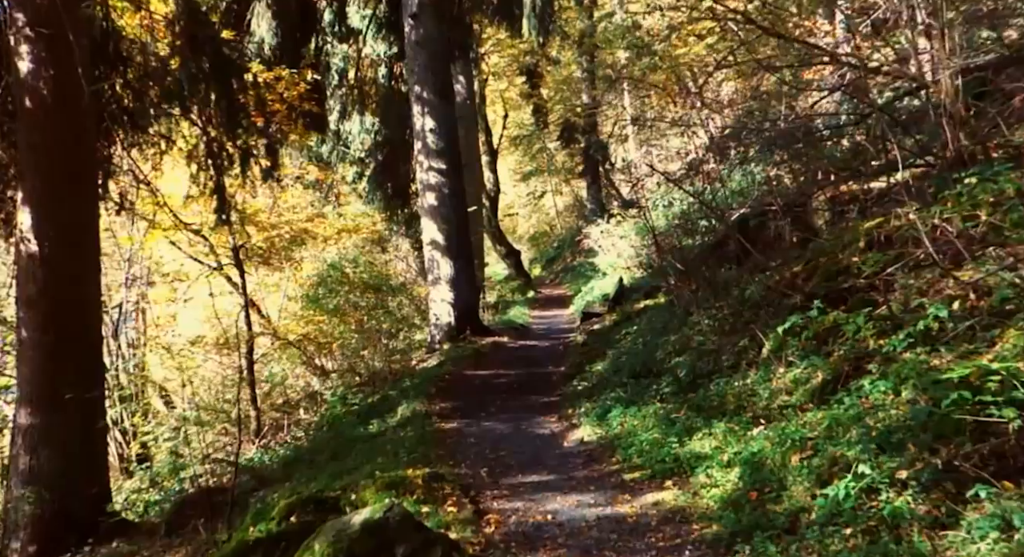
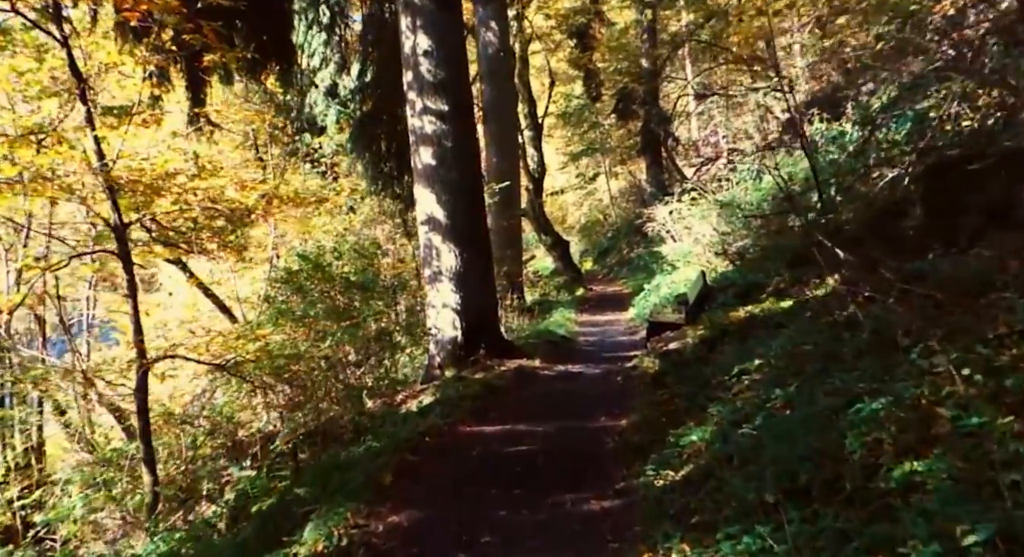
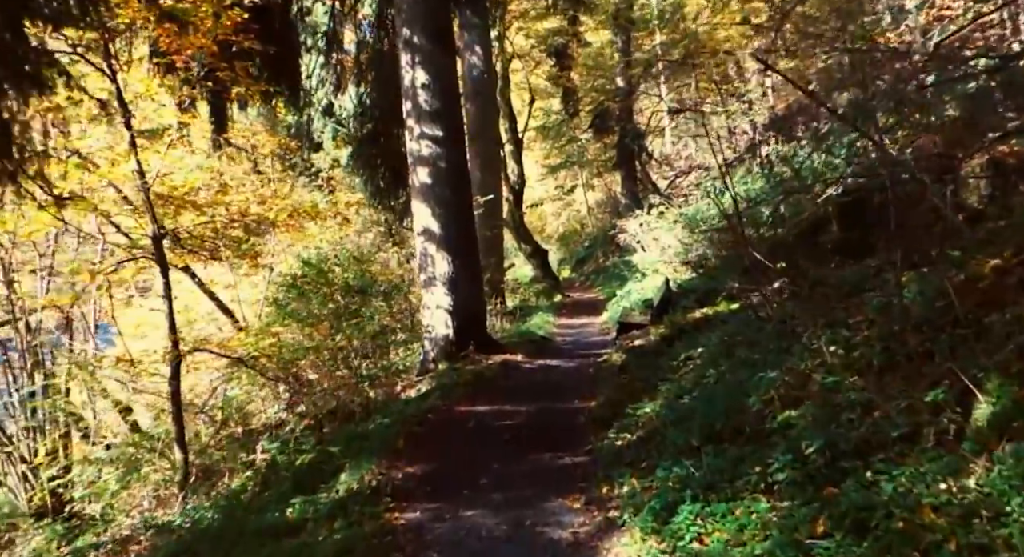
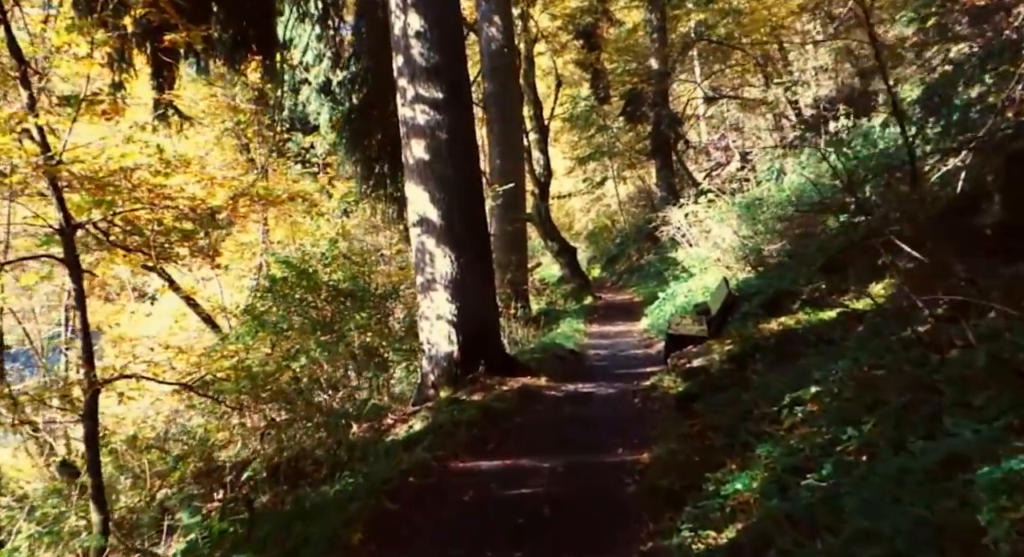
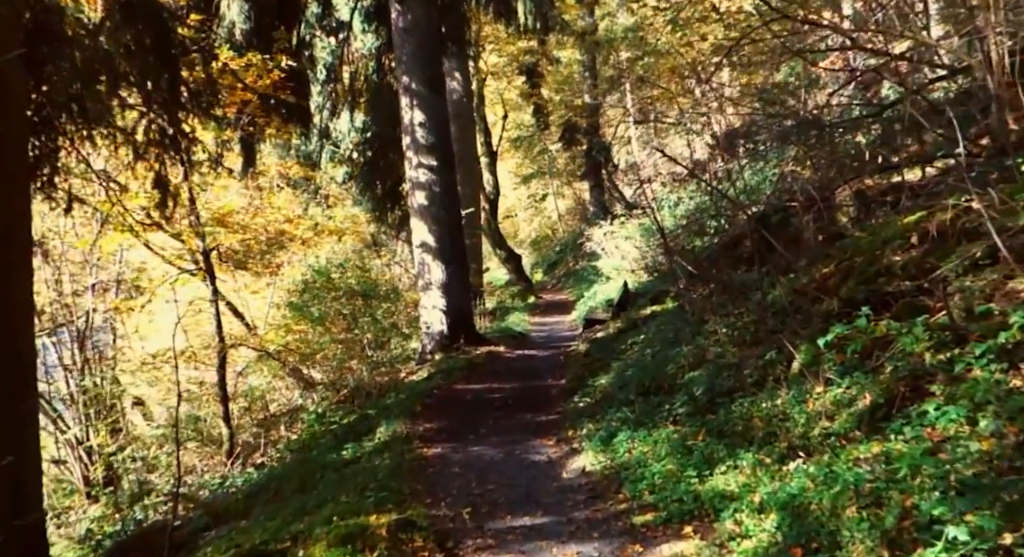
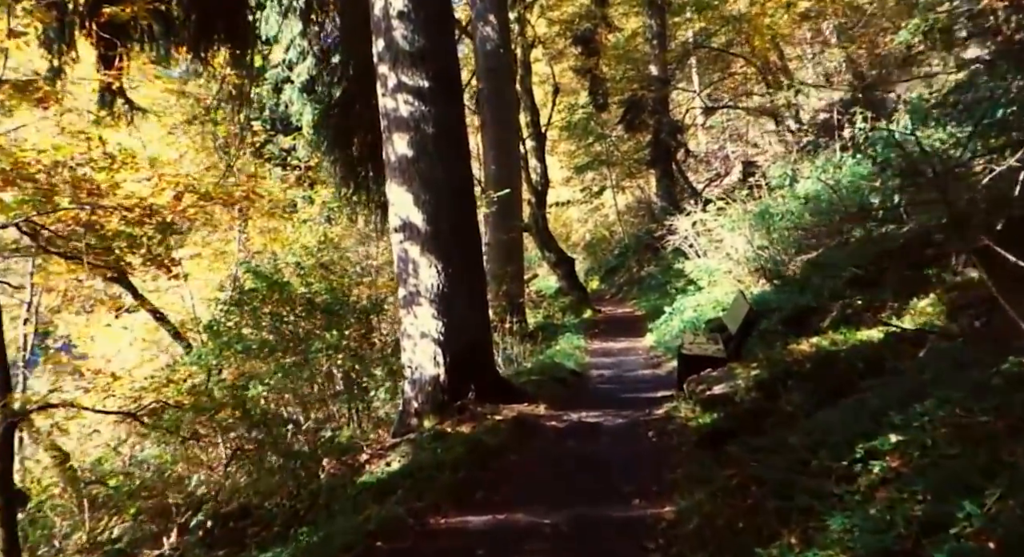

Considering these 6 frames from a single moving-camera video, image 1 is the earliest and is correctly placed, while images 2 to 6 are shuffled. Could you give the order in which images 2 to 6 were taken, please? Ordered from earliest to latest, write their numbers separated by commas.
5, 3, 2, 4, 6
